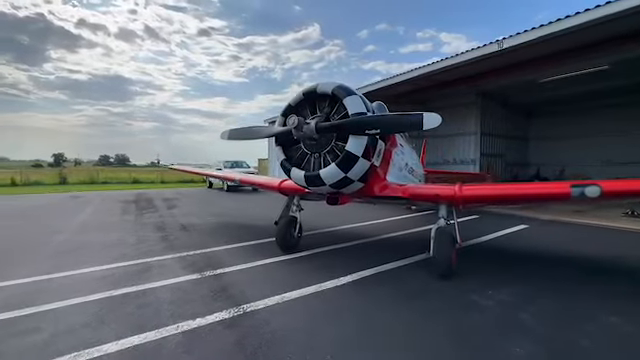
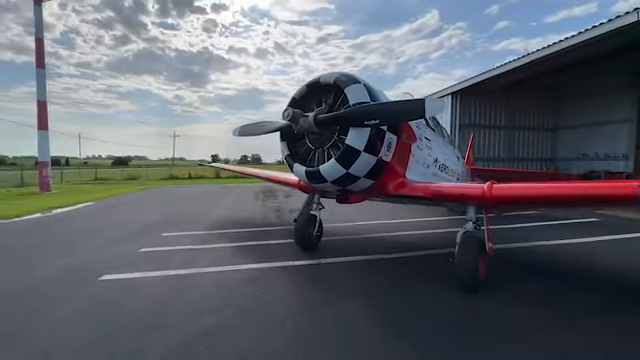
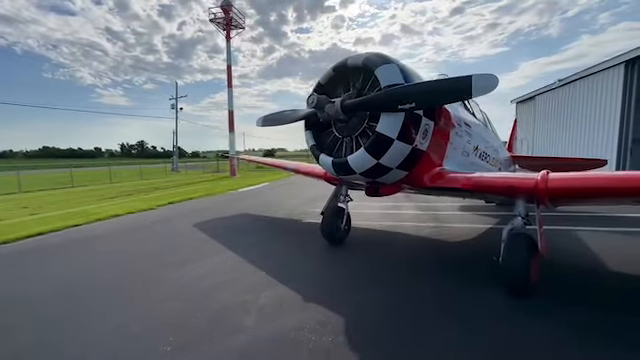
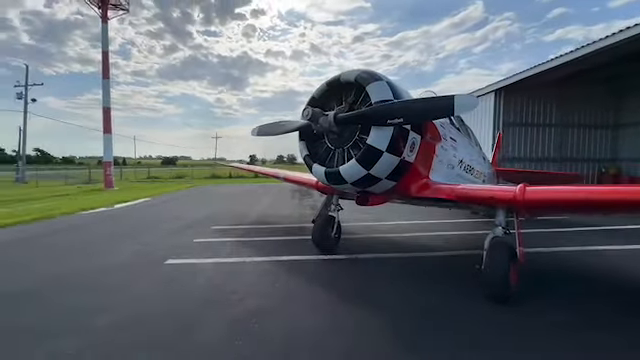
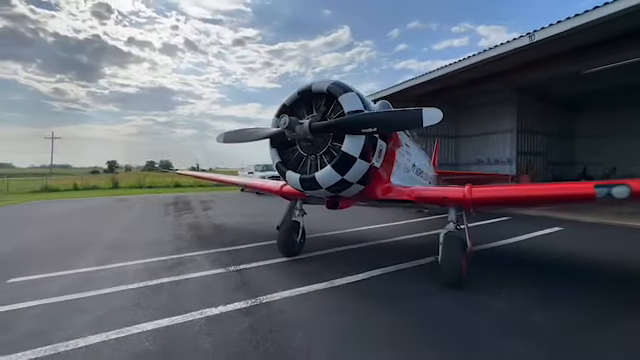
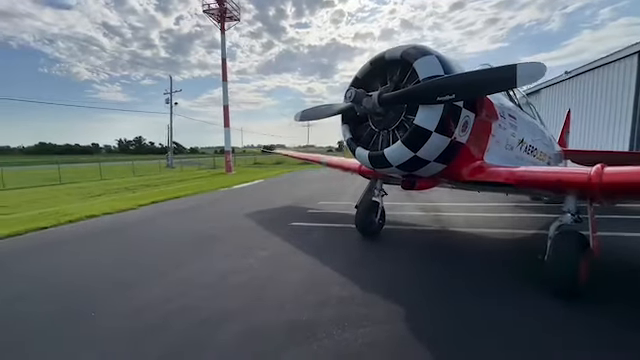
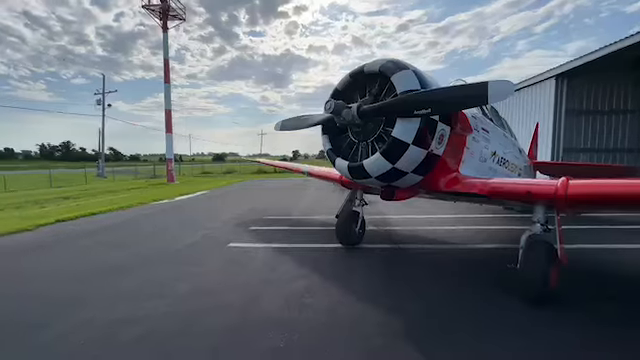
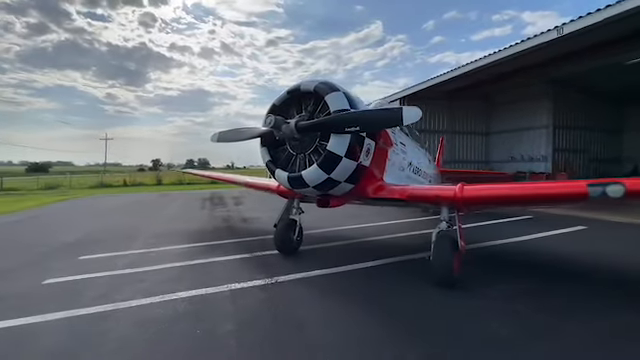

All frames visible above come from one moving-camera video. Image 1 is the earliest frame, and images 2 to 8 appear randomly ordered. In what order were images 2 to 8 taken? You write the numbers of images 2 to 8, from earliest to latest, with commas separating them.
5, 8, 2, 4, 7, 6, 3
